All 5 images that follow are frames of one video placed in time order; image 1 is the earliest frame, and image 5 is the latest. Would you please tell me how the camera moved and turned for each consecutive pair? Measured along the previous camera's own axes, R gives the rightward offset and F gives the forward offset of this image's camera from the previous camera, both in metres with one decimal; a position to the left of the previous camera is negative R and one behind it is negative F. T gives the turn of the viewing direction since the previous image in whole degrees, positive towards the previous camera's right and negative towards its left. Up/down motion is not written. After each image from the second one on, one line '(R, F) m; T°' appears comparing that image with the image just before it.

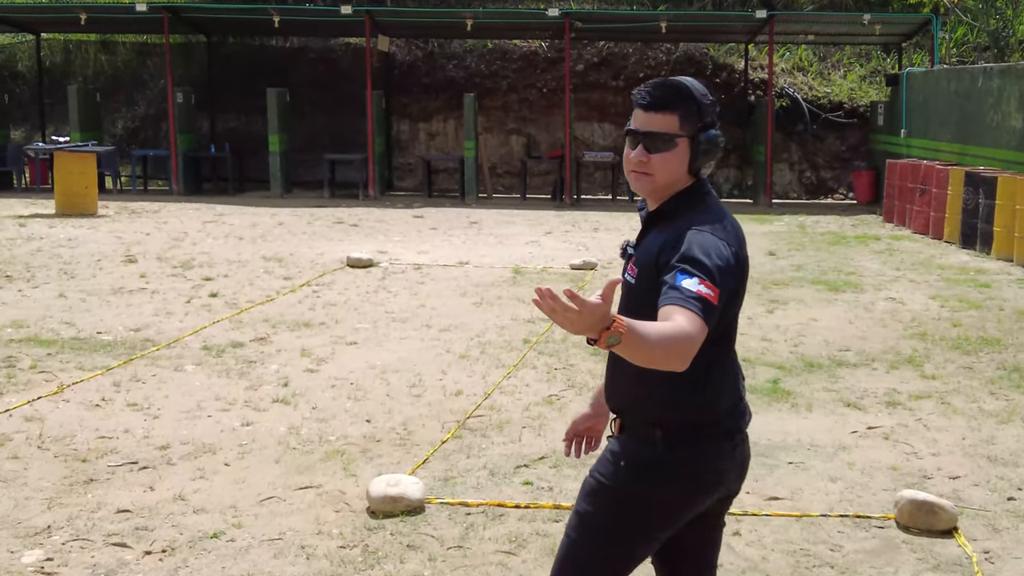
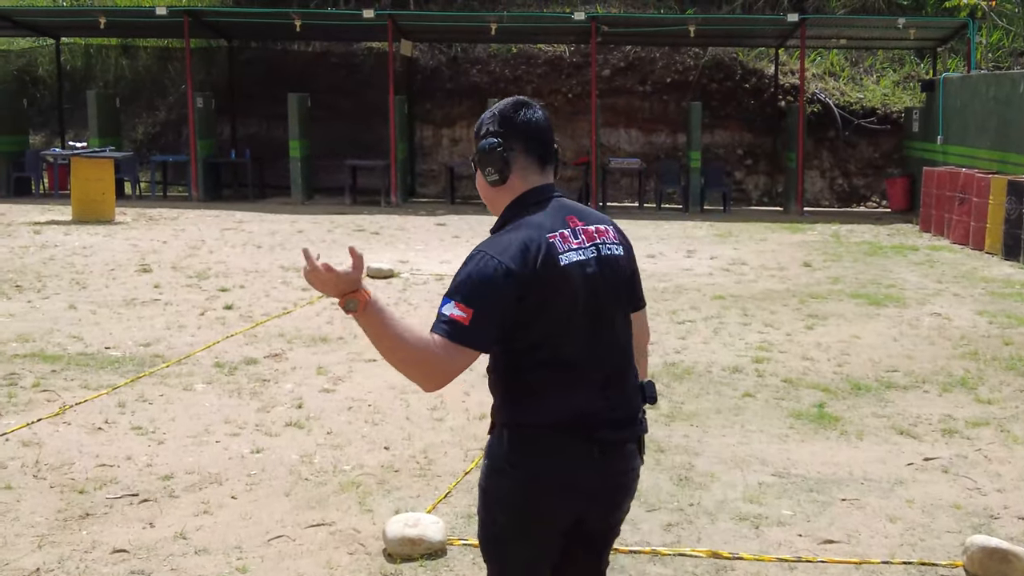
(0.0, +0.4) m; -1°
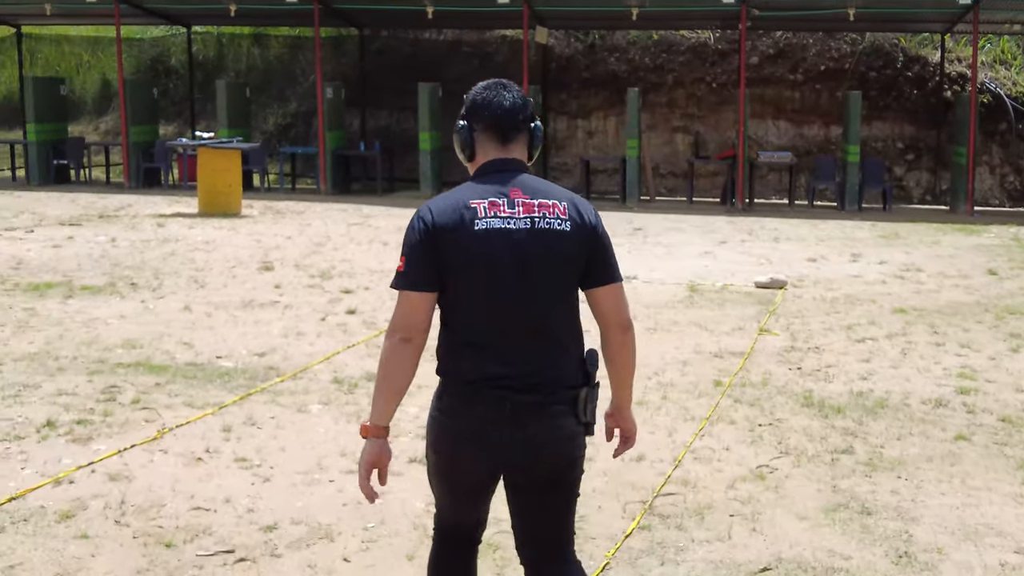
(-0.2, +1.0) m; -6°
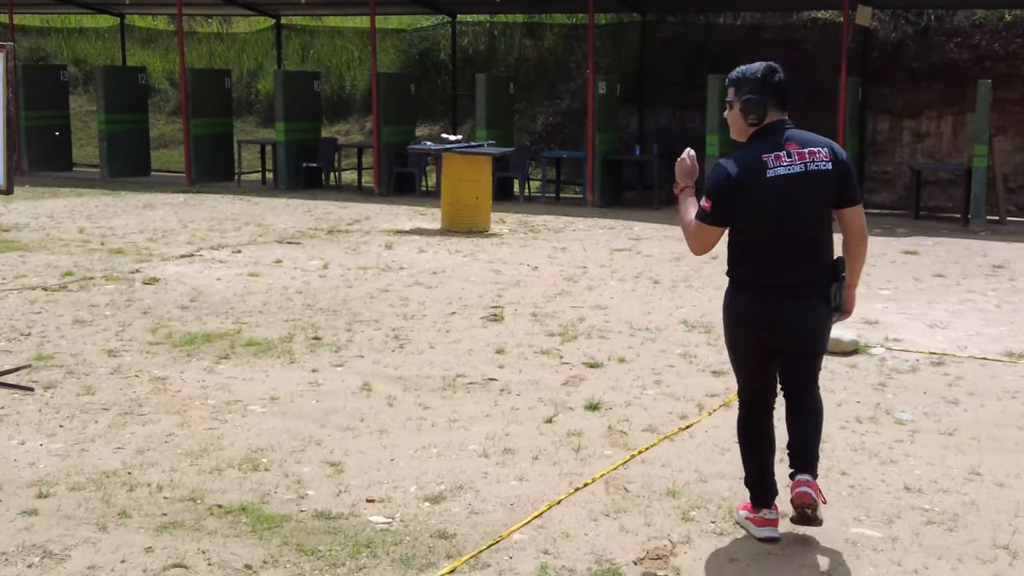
(-0.2, +3.0) m; -14°
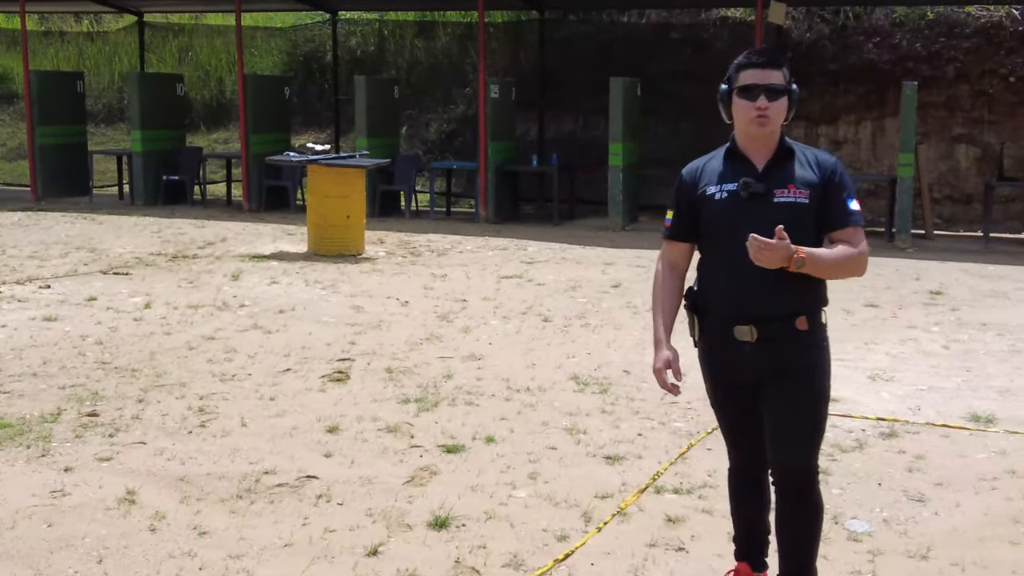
(+0.4, +1.6) m; +4°
